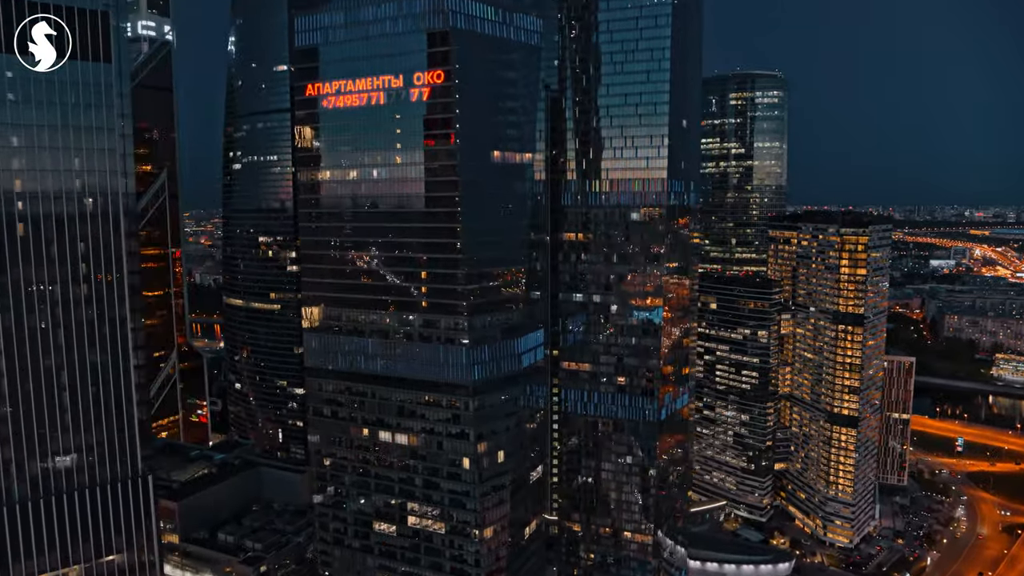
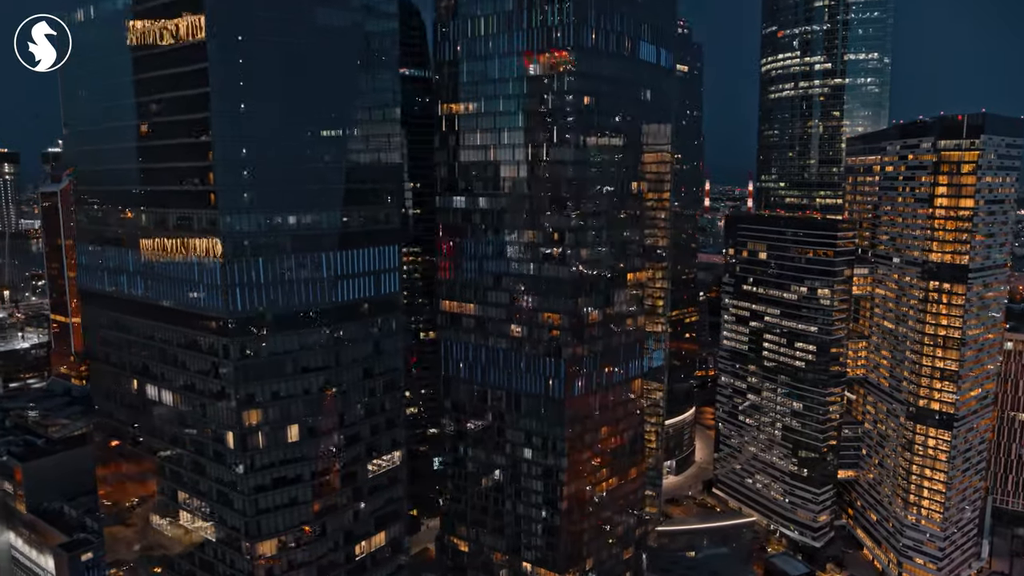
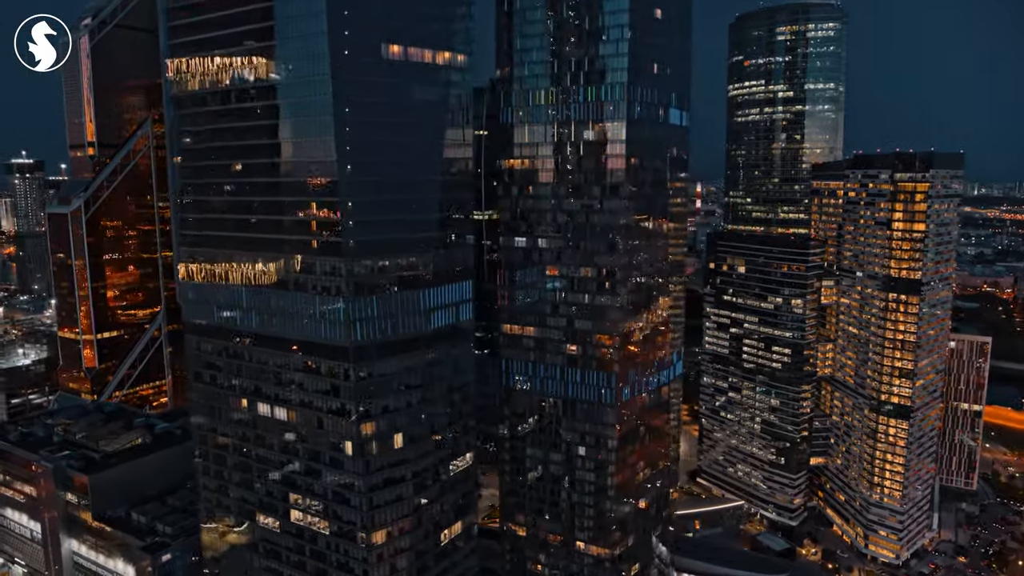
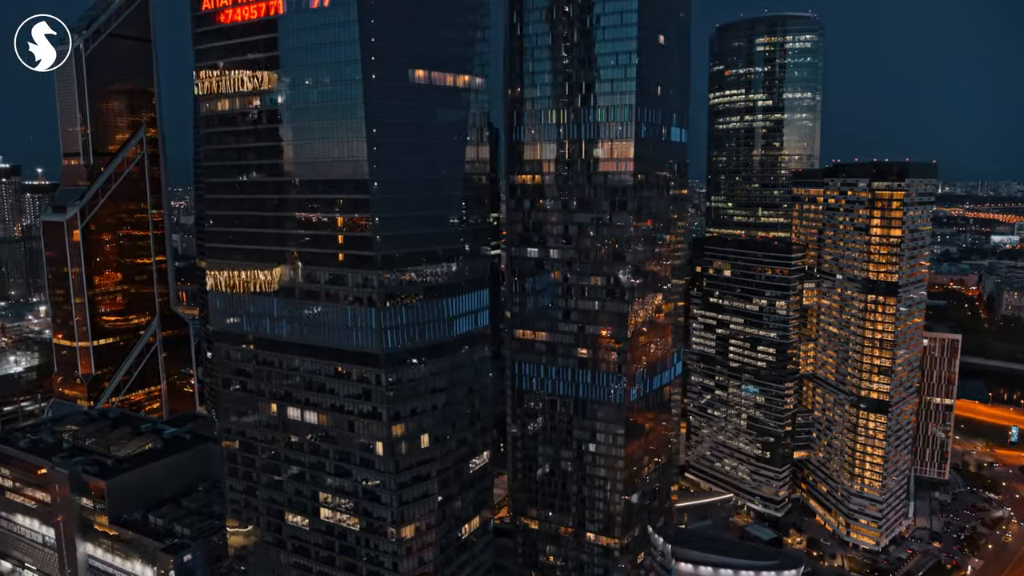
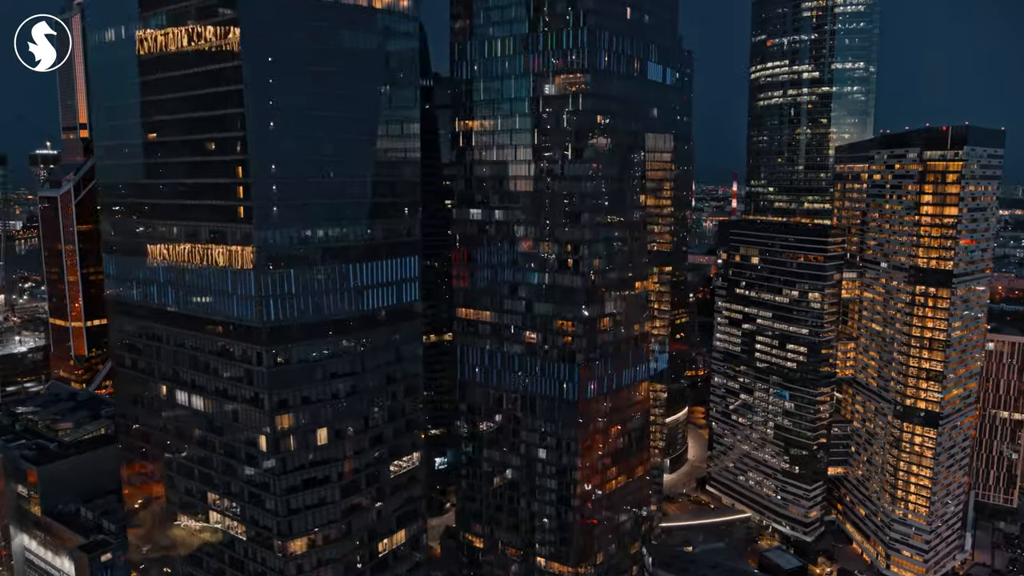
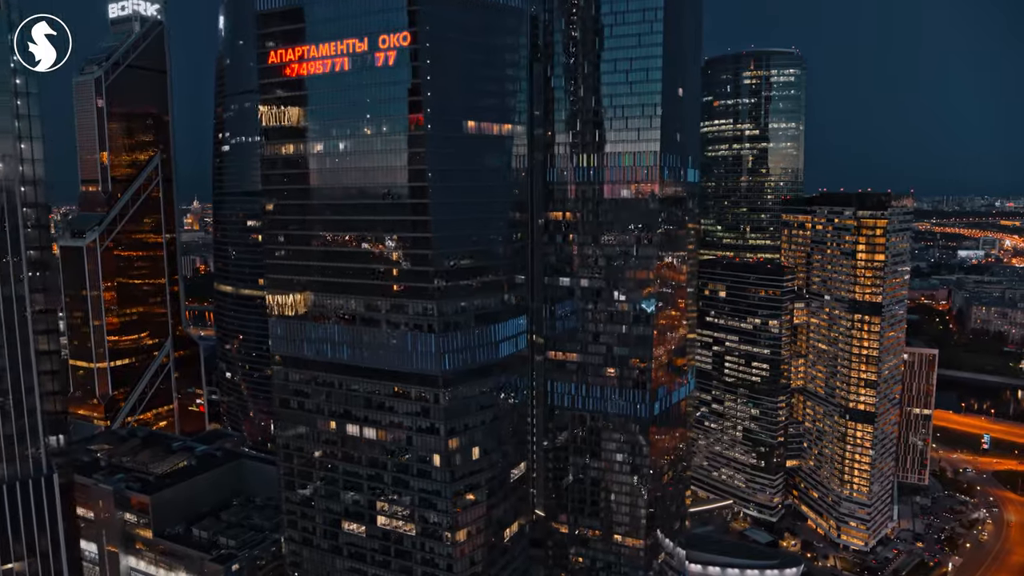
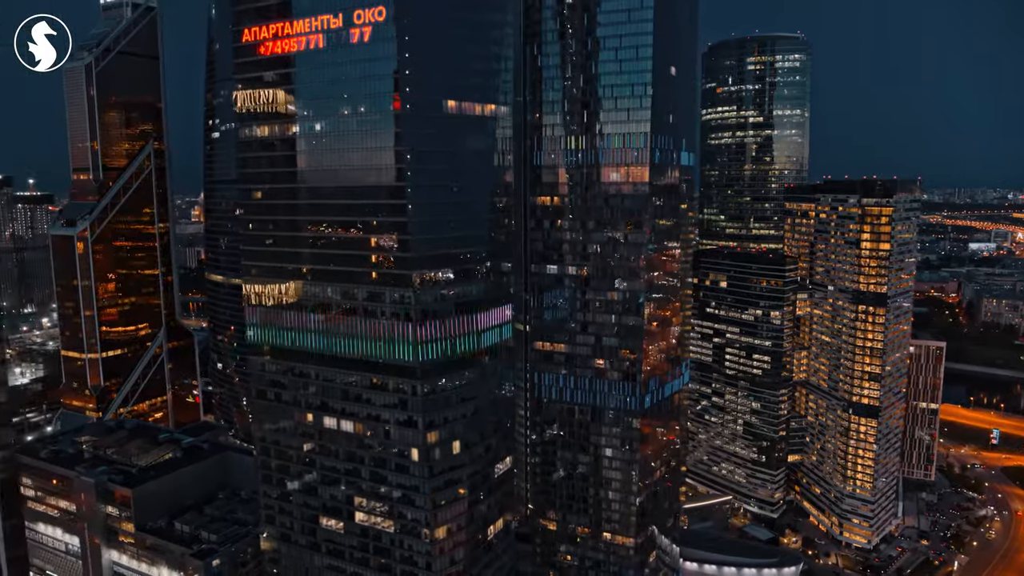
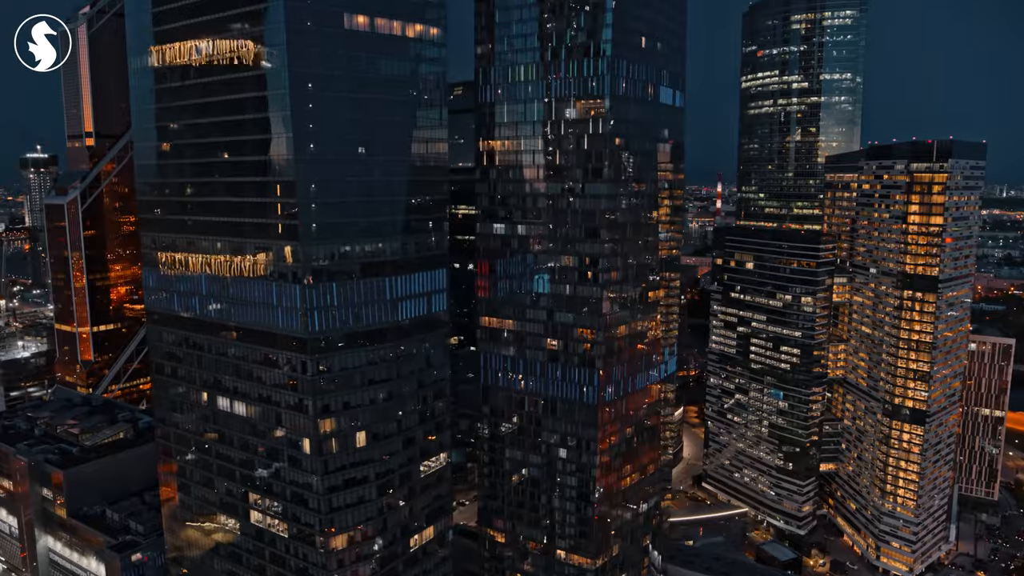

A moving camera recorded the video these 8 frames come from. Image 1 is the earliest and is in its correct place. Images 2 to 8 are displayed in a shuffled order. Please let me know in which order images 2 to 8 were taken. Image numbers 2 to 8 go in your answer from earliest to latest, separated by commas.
6, 7, 4, 3, 8, 5, 2
